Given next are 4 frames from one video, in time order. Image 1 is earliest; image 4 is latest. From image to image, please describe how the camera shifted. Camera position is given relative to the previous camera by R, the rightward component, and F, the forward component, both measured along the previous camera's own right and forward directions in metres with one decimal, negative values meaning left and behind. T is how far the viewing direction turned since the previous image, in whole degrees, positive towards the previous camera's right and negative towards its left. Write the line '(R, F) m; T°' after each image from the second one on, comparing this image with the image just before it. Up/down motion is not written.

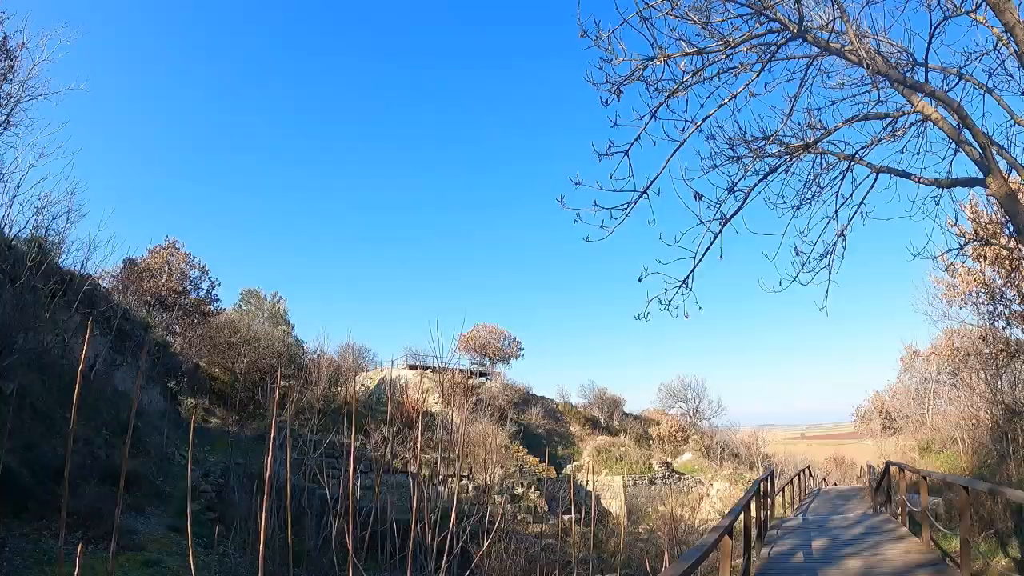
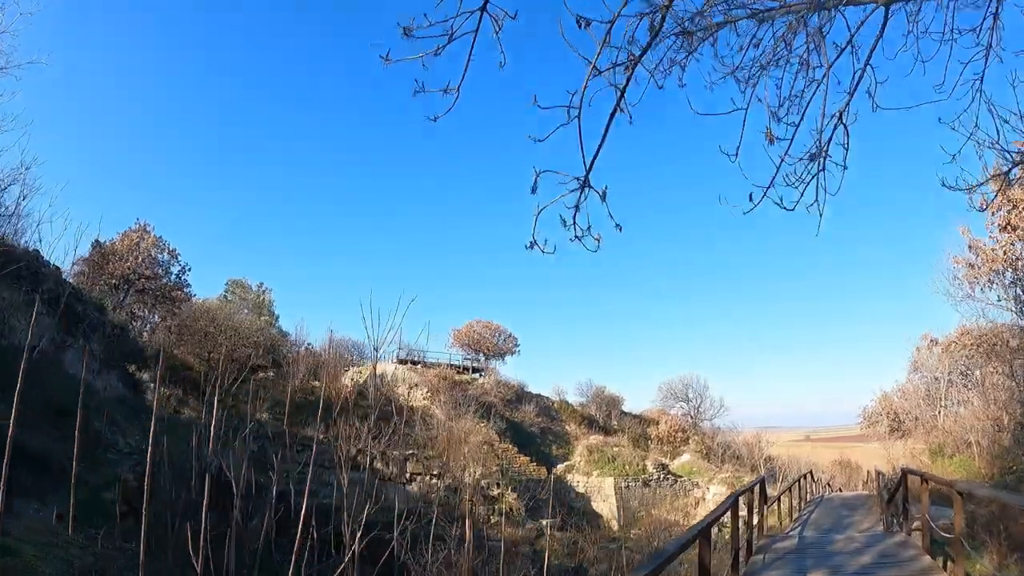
(+0.5, +1.1) m; 0°
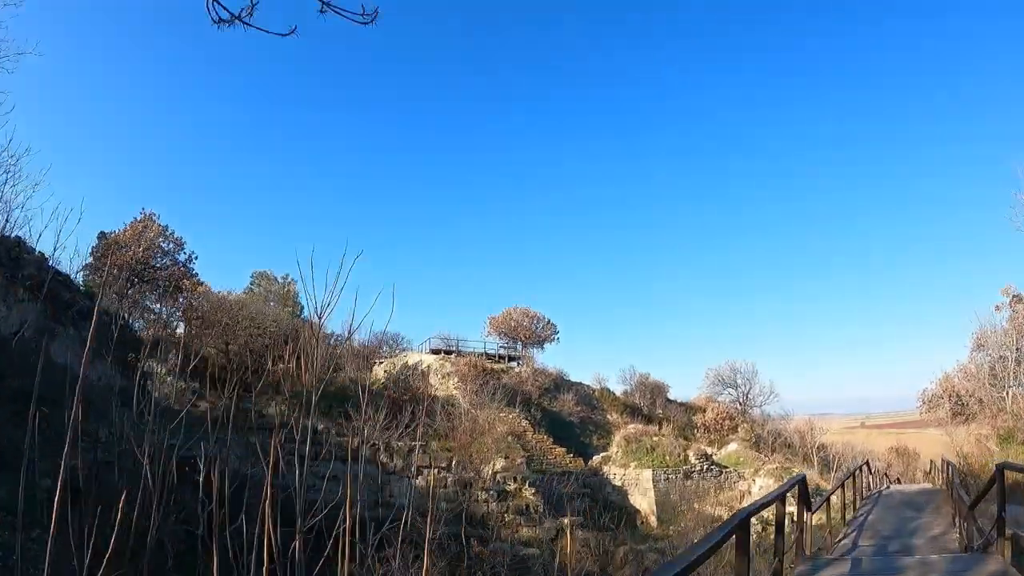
(+0.6, +1.3) m; -4°
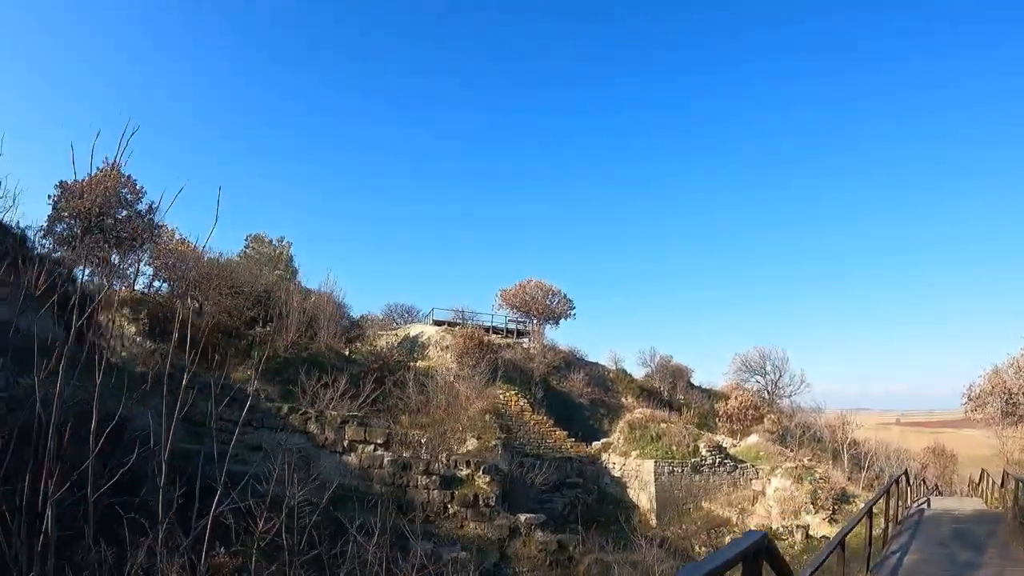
(+1.1, +2.2) m; -3°
